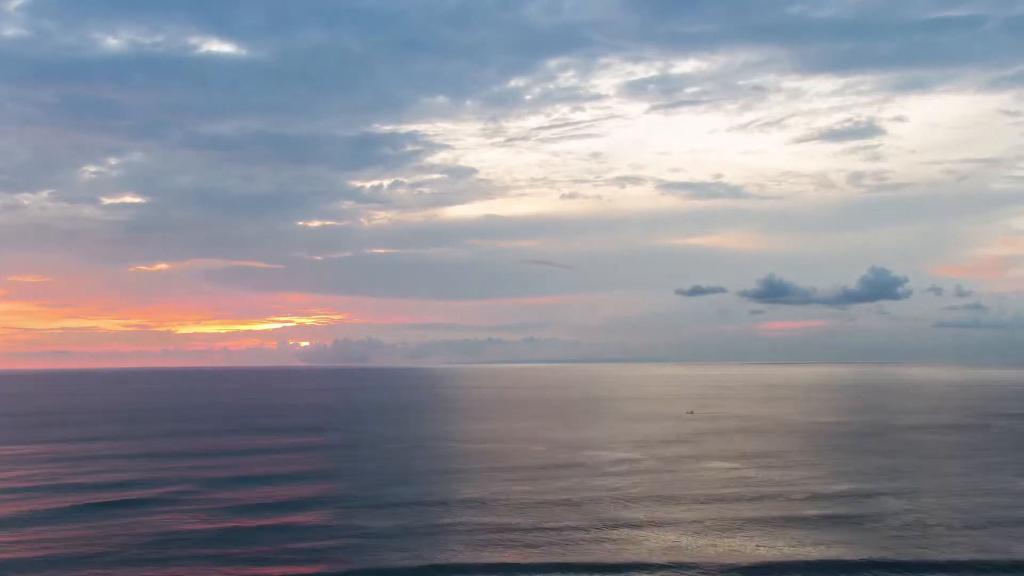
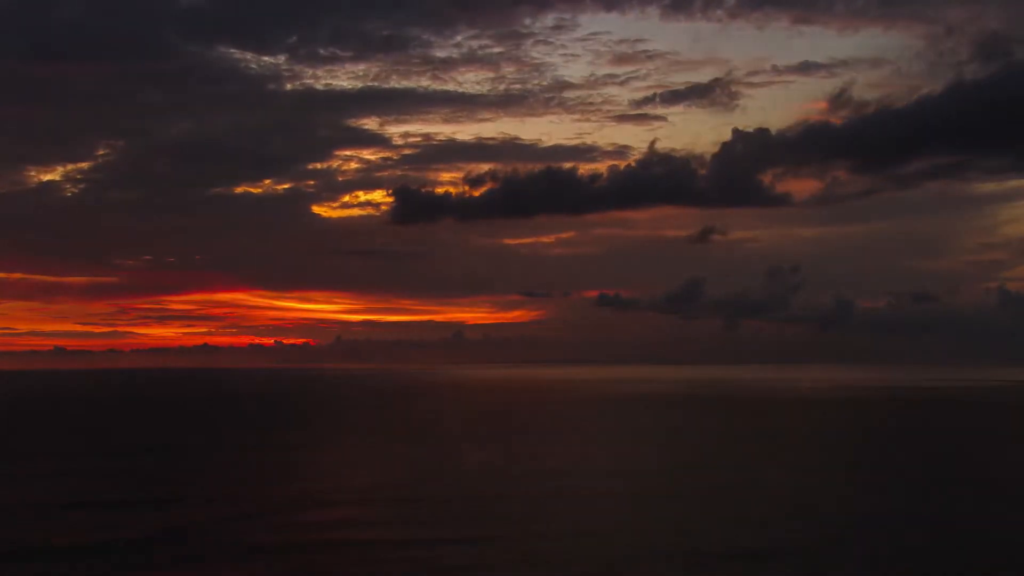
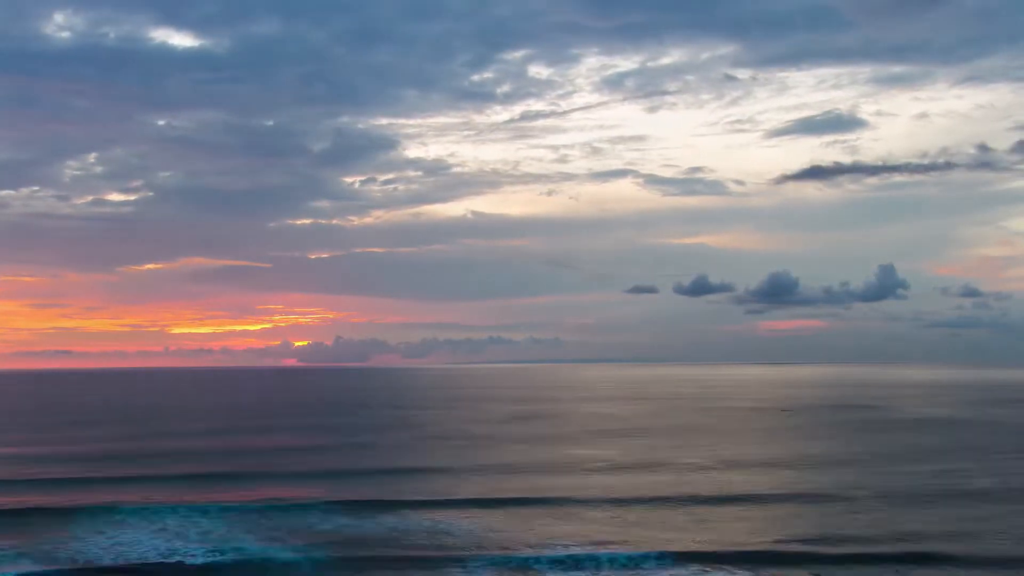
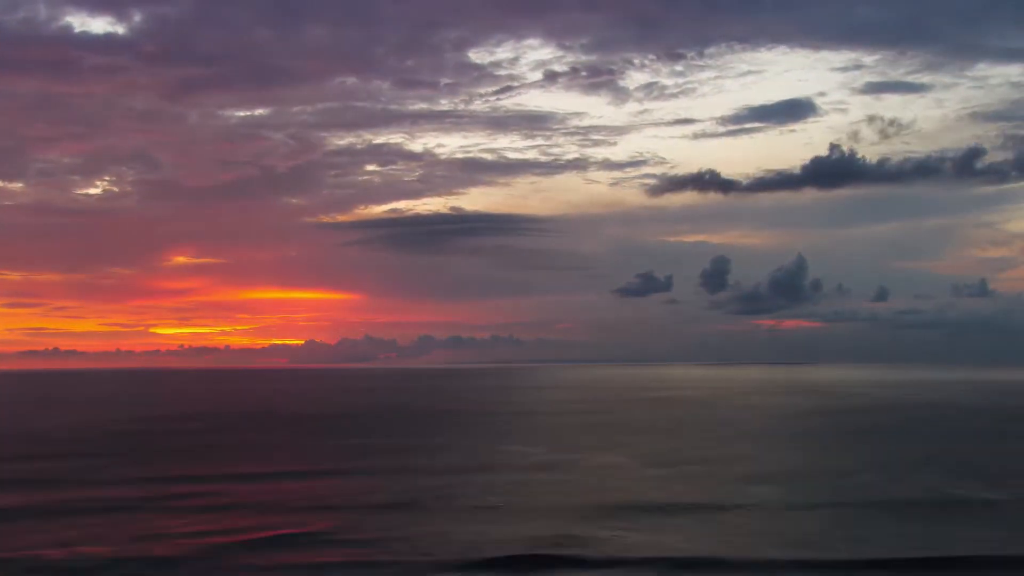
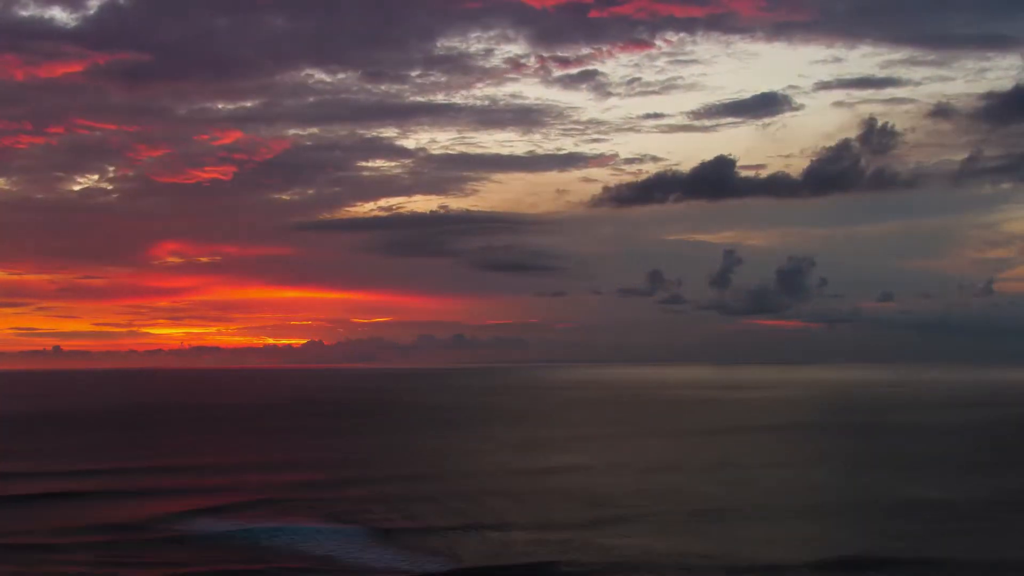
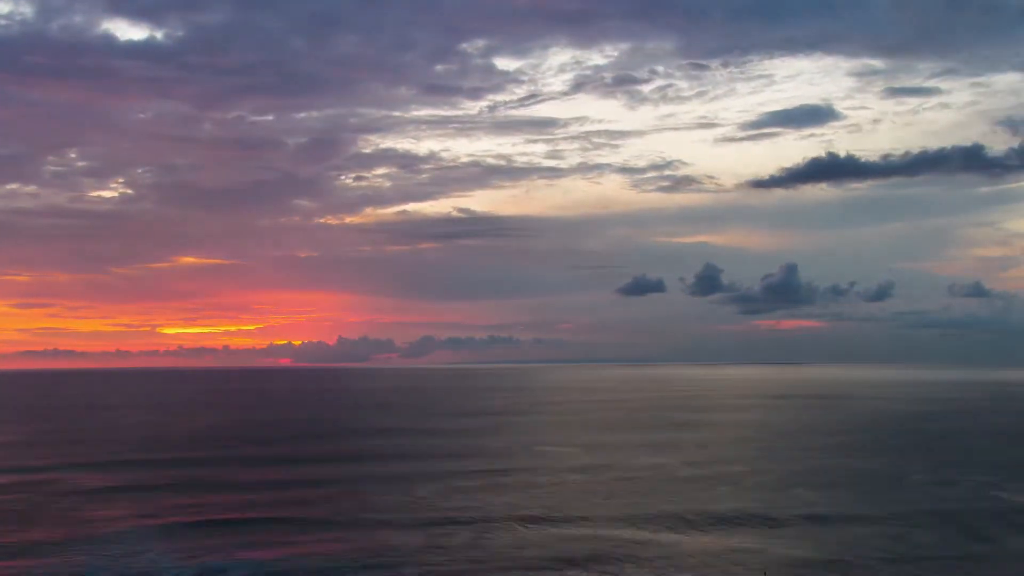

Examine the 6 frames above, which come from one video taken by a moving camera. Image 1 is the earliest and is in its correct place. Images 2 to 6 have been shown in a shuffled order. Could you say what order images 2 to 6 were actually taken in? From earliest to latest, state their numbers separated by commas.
3, 6, 4, 5, 2
